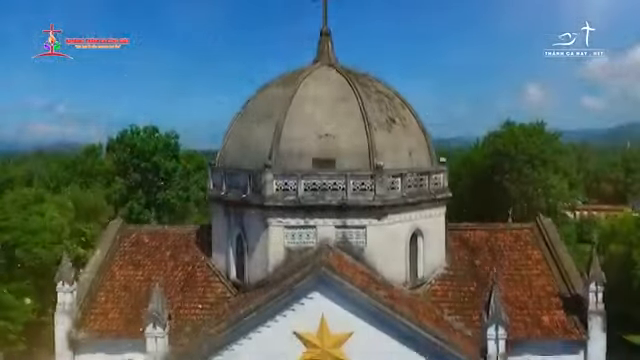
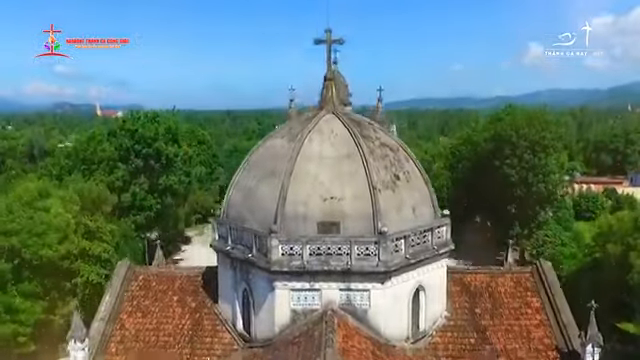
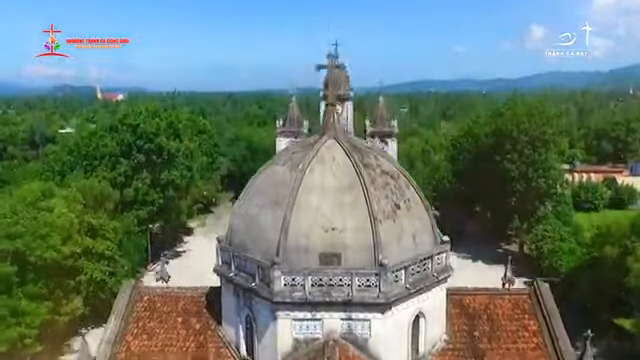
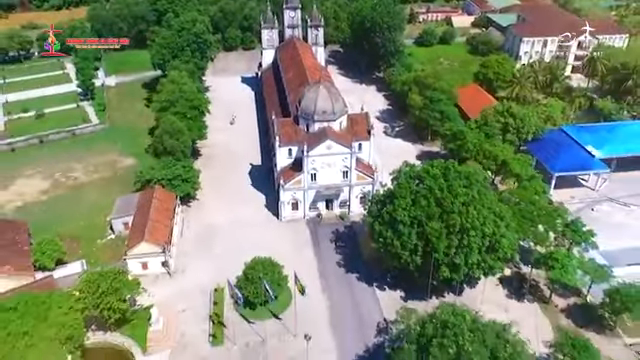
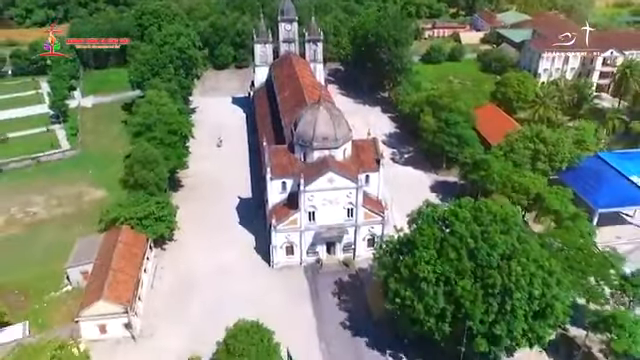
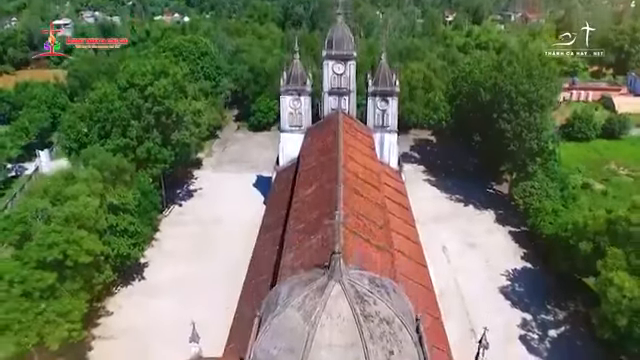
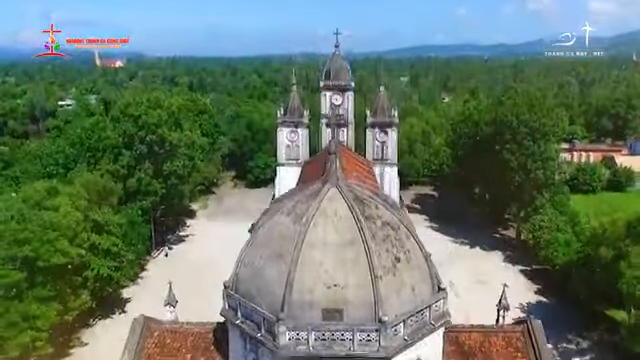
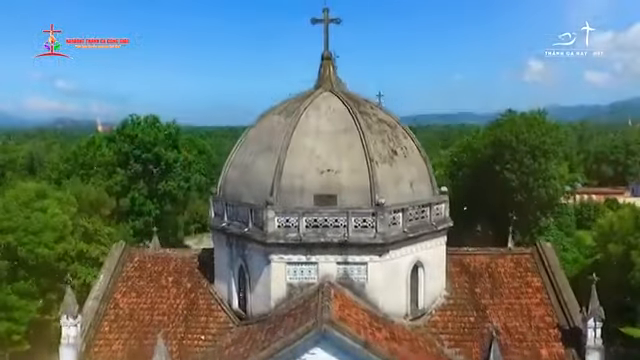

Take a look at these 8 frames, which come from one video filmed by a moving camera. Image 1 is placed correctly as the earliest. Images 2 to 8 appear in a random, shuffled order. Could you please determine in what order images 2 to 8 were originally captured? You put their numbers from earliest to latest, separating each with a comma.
8, 2, 3, 7, 6, 5, 4
